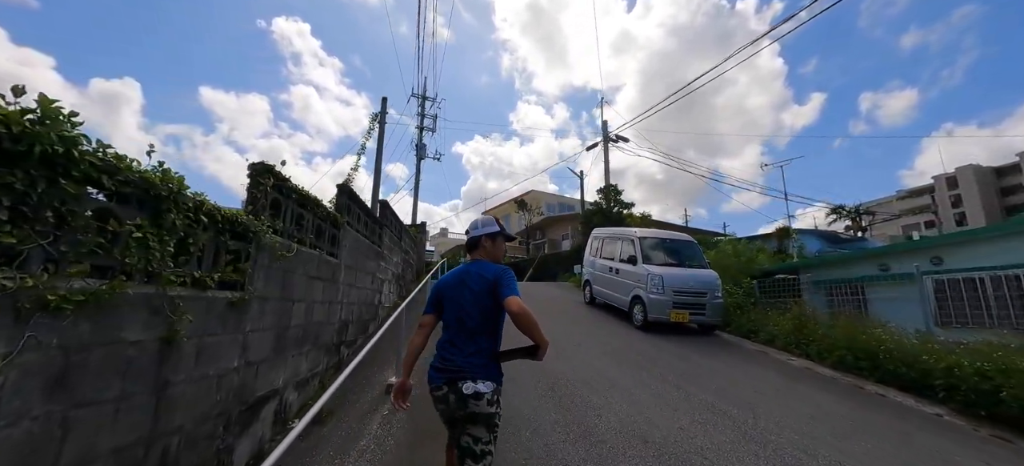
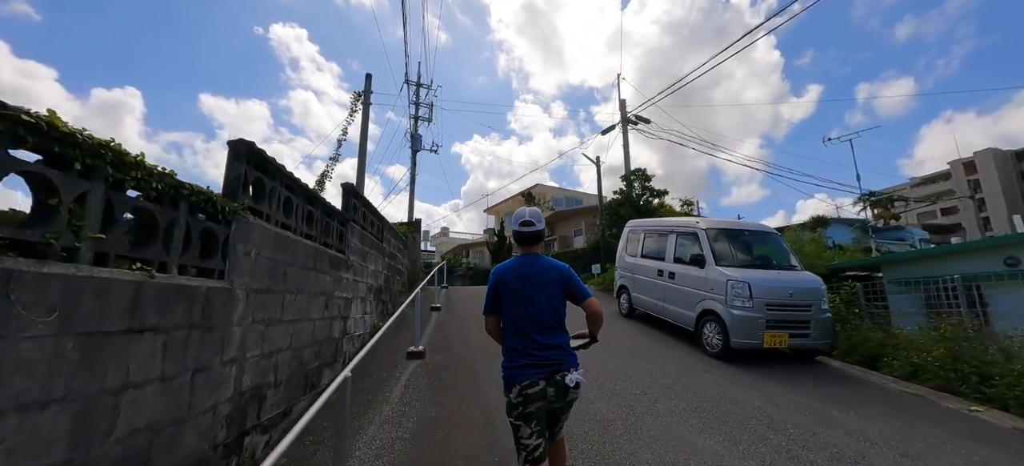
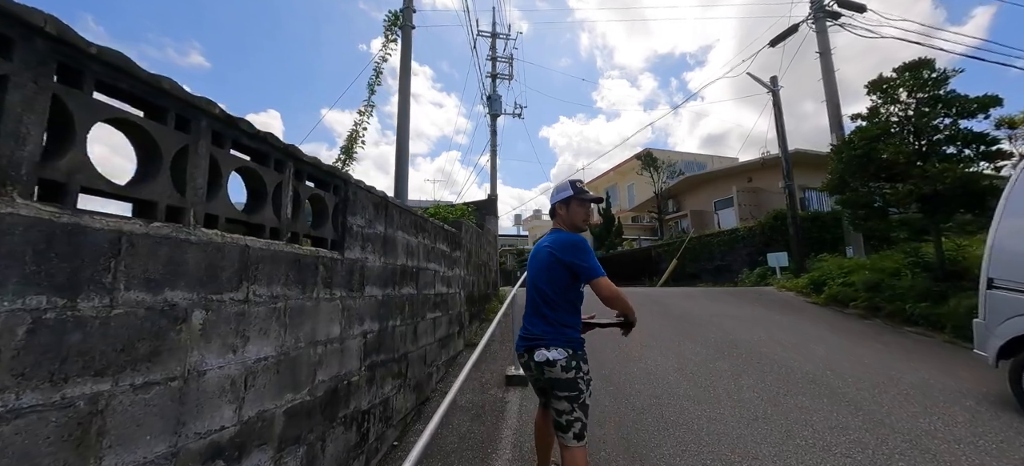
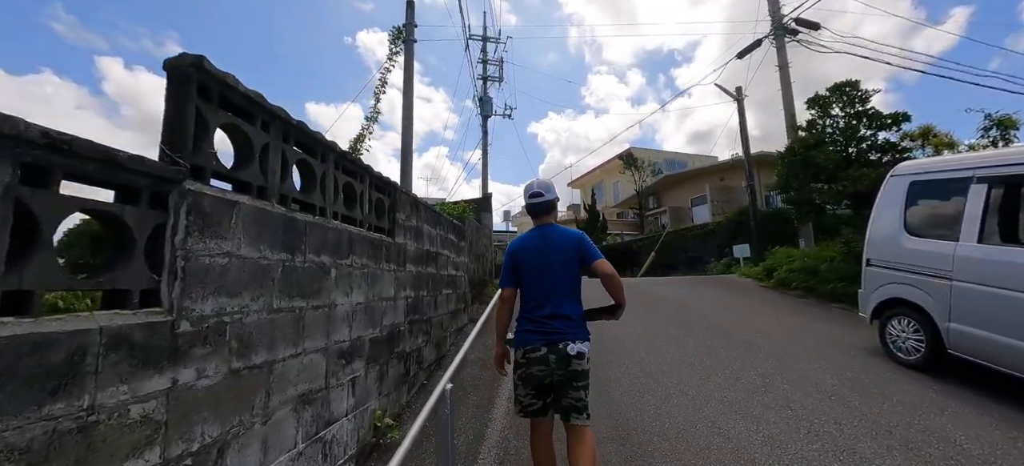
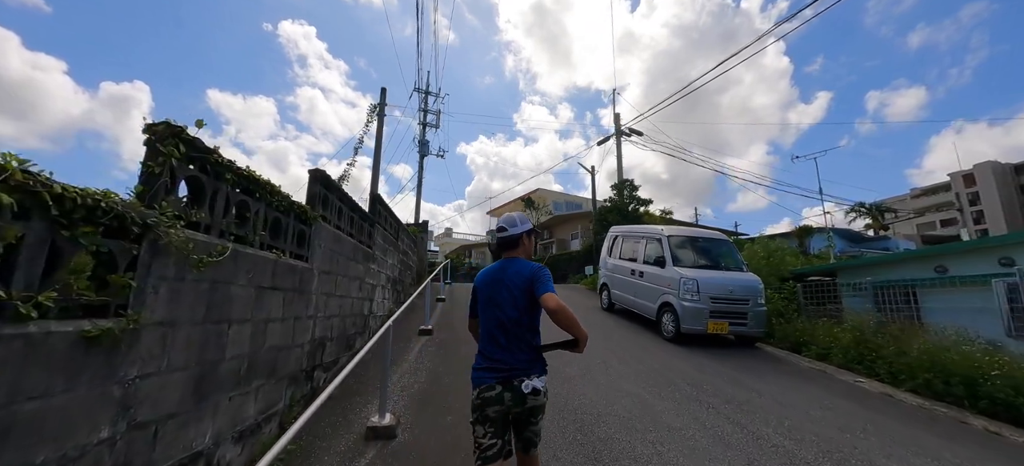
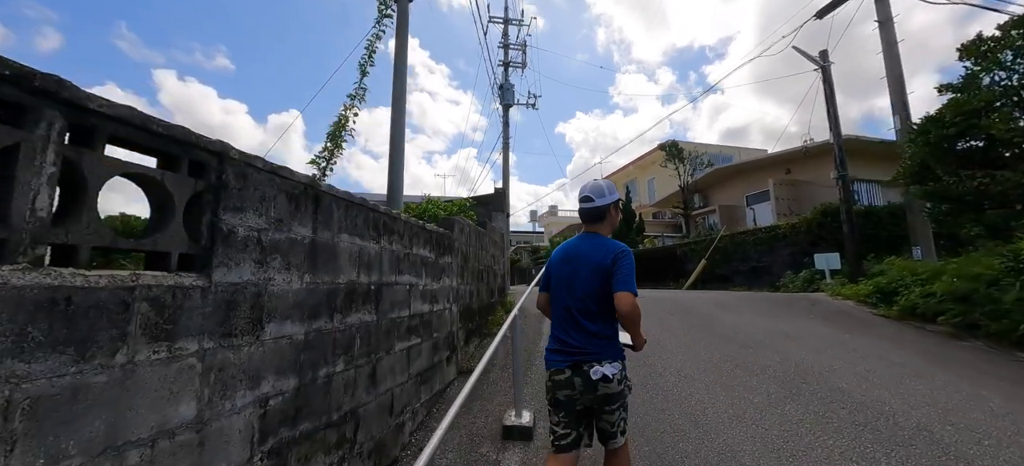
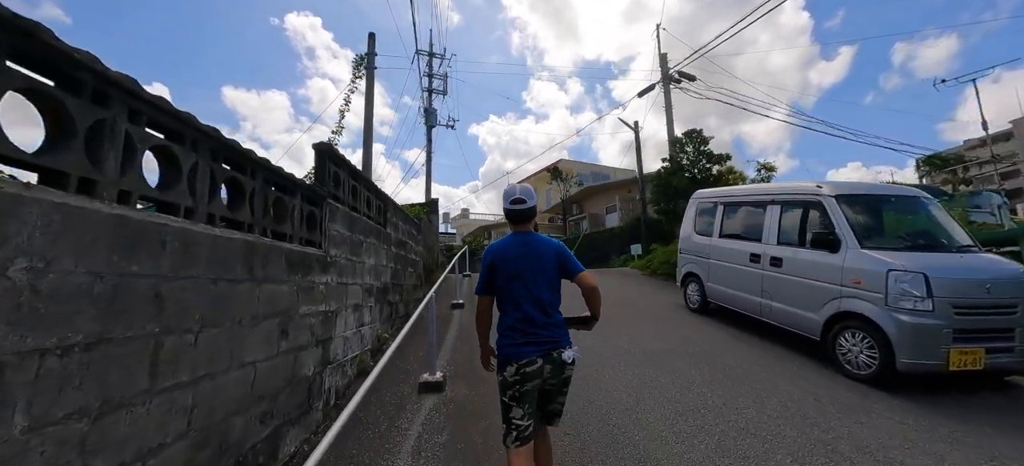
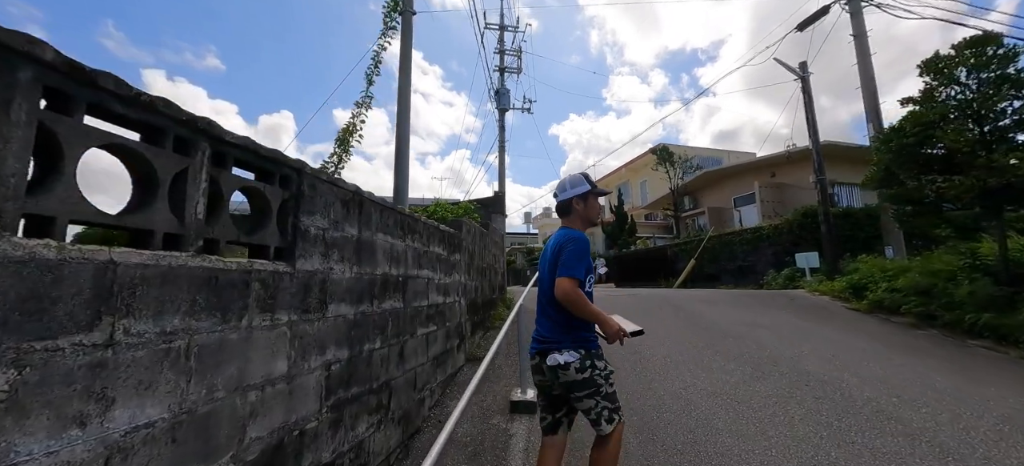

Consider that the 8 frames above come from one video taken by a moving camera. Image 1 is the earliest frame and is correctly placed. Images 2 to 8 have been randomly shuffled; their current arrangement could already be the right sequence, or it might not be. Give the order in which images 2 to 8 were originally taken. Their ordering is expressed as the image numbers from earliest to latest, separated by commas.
5, 2, 7, 4, 3, 8, 6
